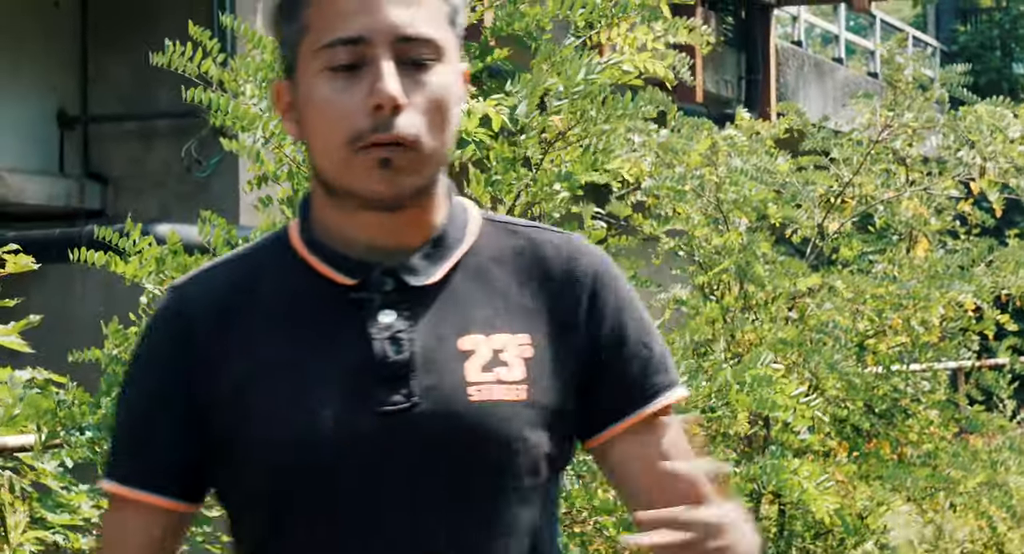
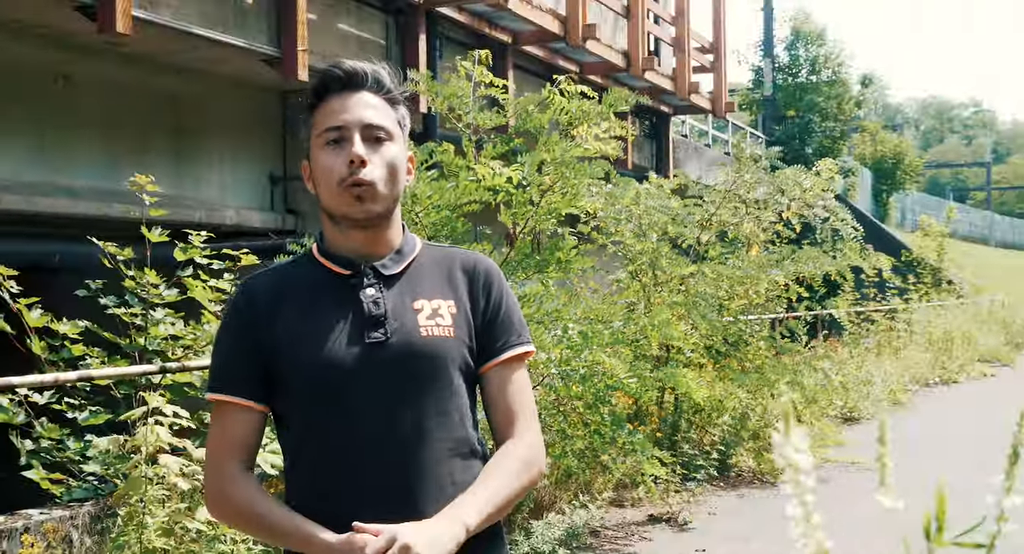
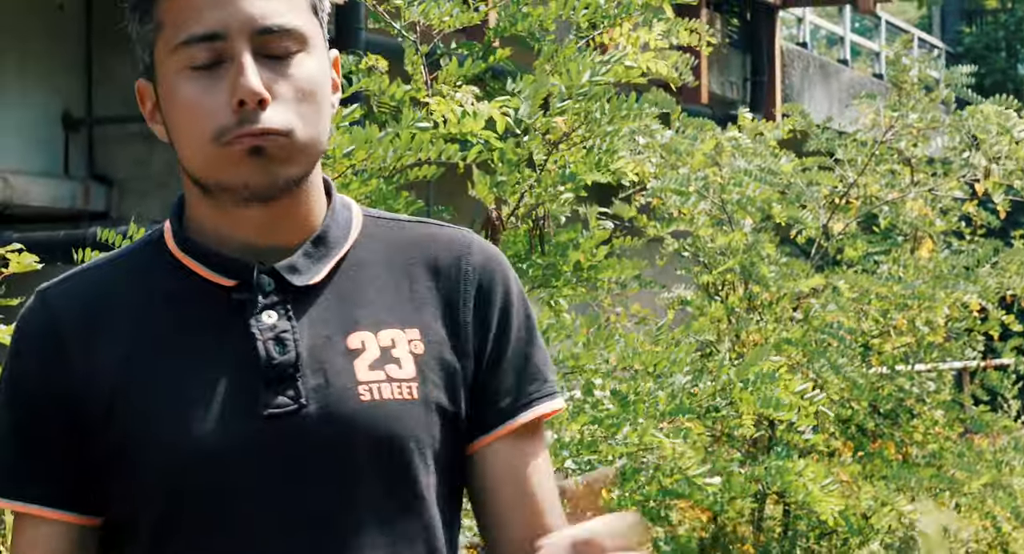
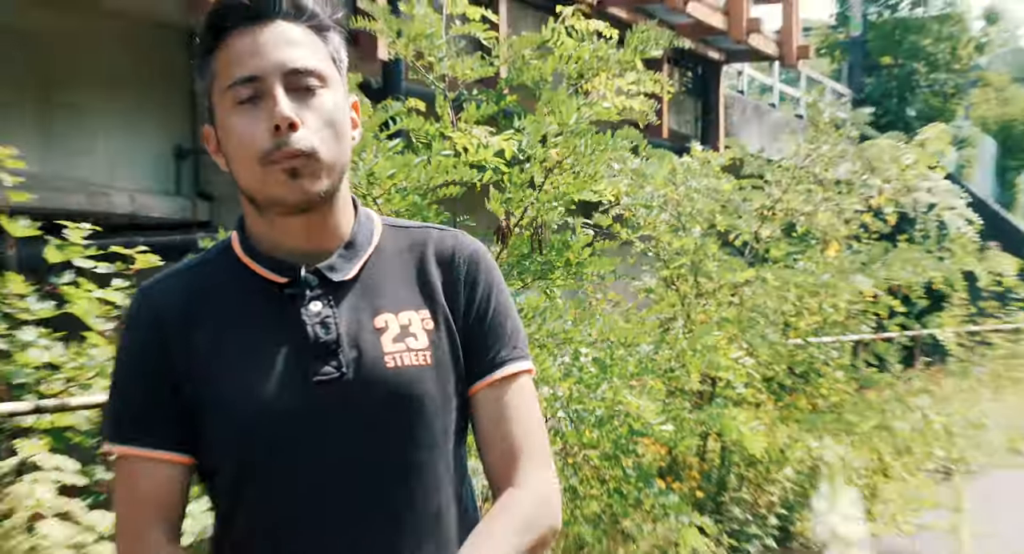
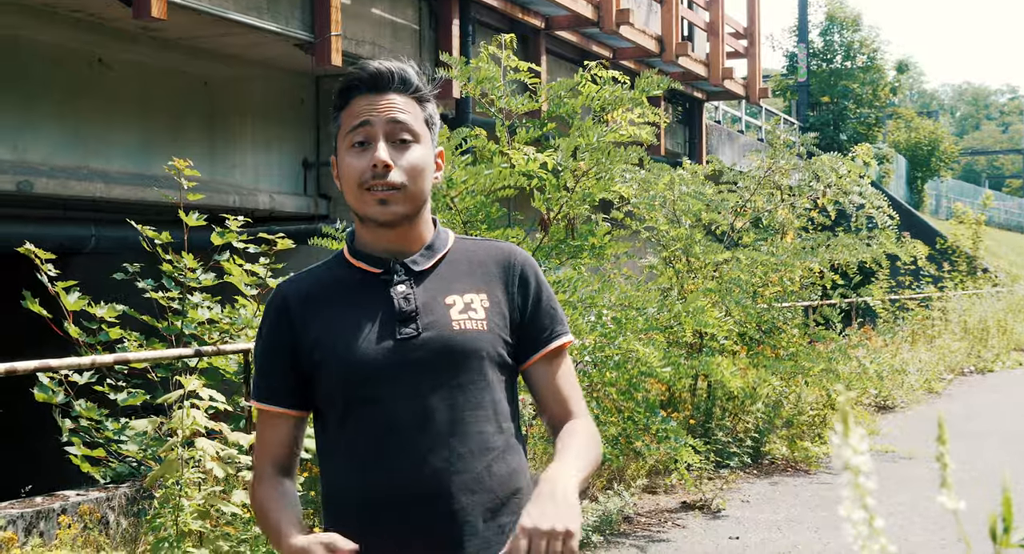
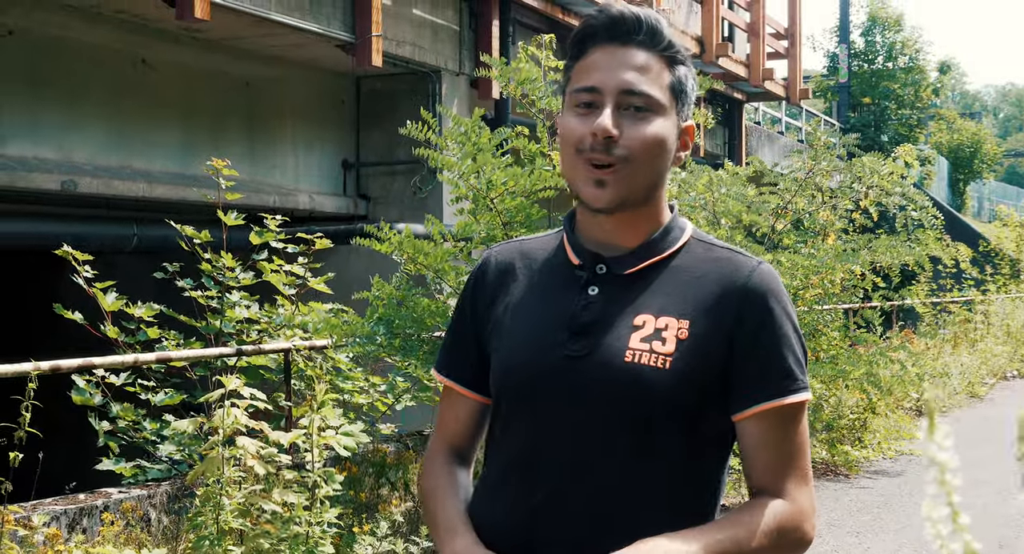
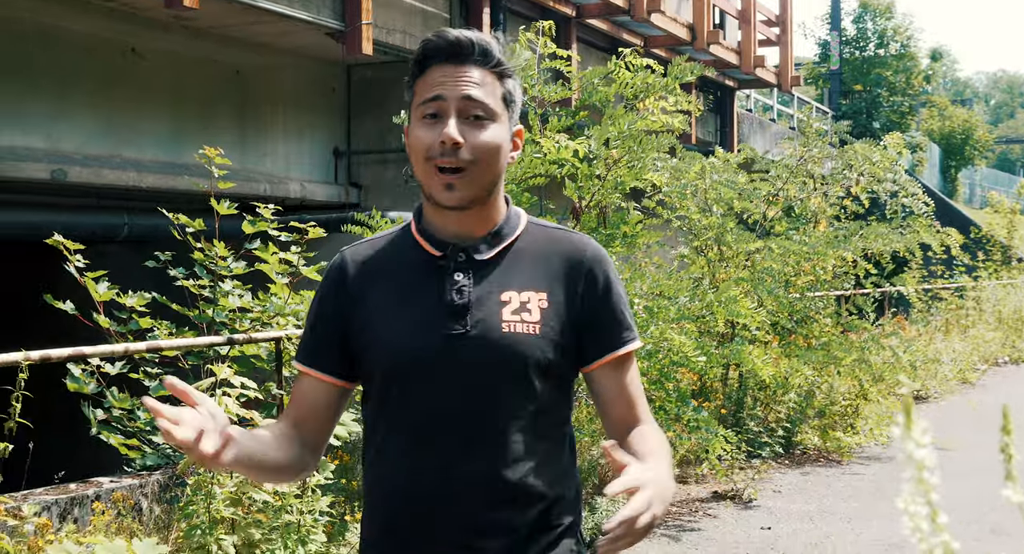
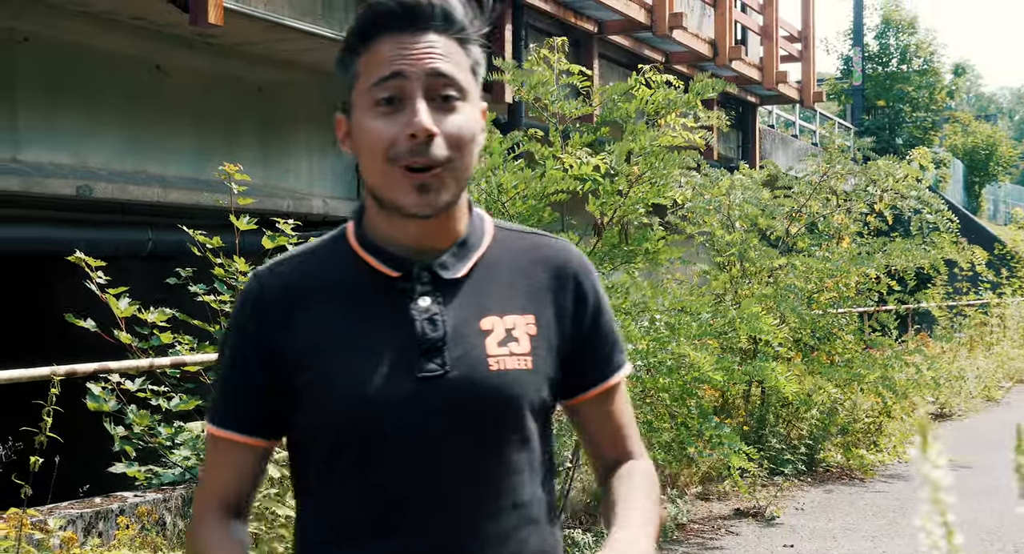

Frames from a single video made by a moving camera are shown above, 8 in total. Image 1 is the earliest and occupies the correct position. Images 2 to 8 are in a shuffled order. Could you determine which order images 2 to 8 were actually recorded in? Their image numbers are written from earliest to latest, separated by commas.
3, 4, 2, 5, 7, 6, 8
